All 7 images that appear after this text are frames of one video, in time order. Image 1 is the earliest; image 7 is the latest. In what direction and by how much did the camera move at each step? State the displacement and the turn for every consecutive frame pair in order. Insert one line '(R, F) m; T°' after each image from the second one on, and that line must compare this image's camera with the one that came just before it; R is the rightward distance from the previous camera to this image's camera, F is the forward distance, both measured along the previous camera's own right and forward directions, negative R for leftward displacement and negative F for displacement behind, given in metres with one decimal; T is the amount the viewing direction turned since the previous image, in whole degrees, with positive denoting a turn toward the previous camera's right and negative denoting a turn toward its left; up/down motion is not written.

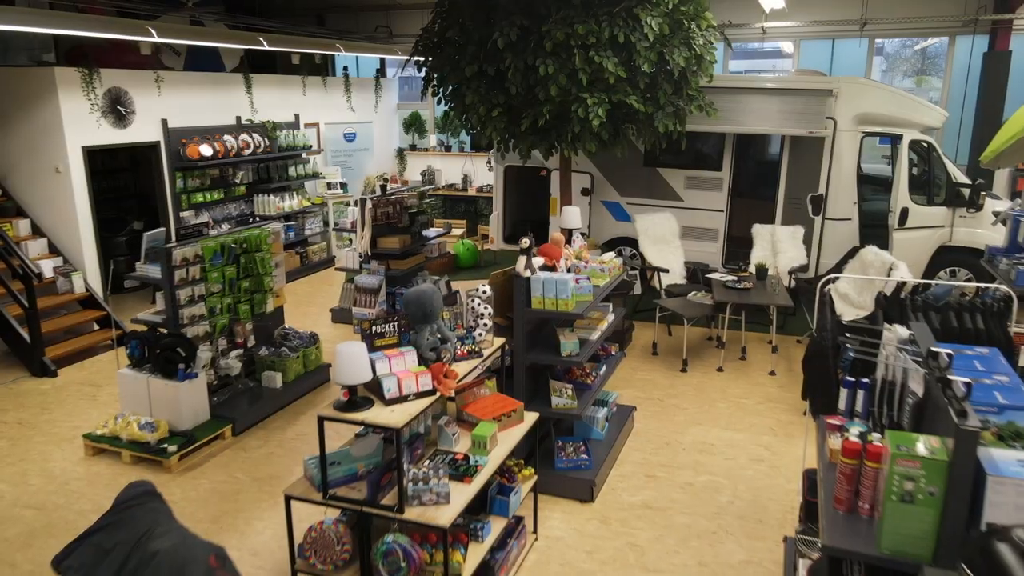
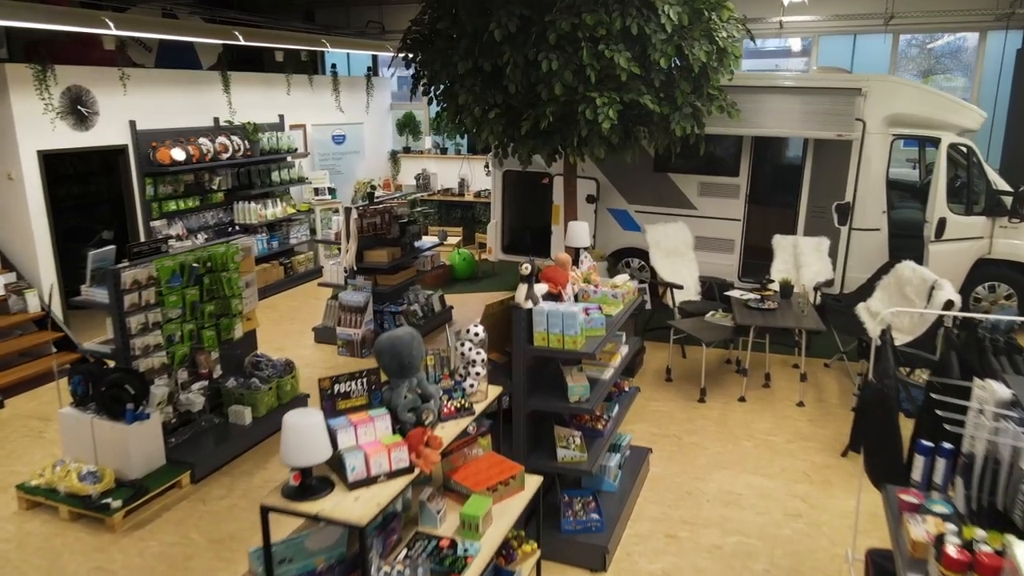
(0.0, +0.7) m; 0°
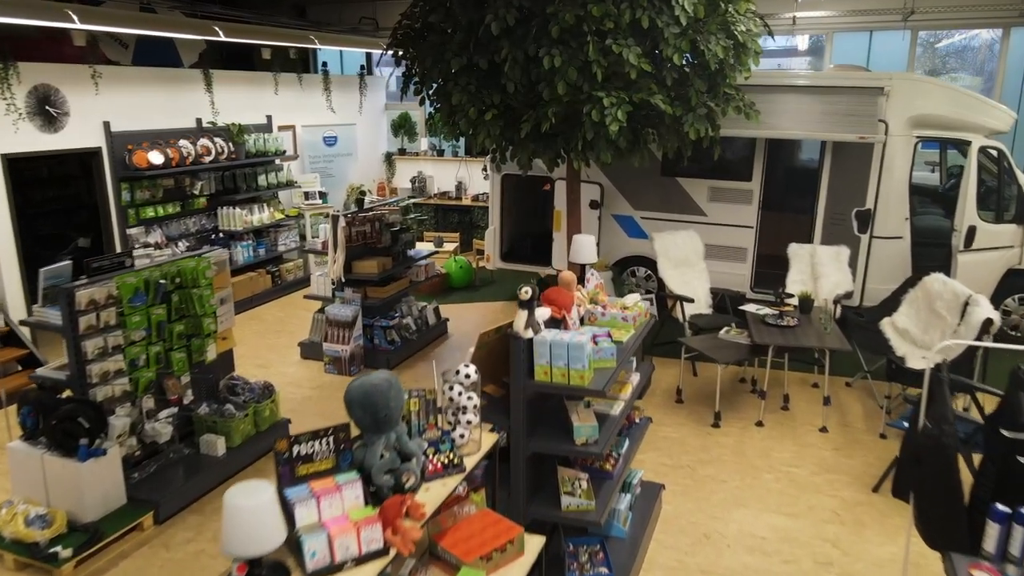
(0.0, +0.5) m; 0°
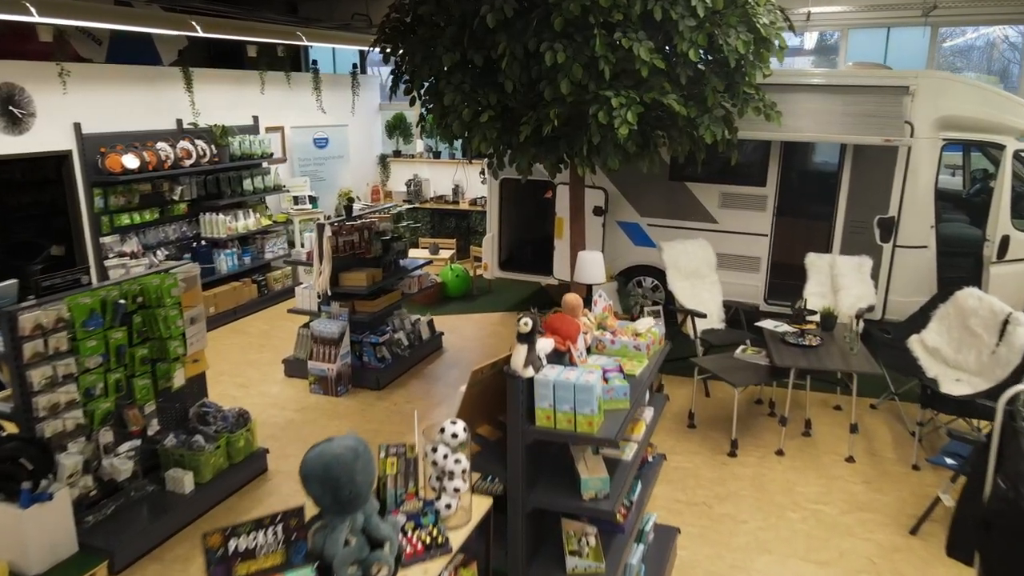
(0.0, +0.5) m; 0°
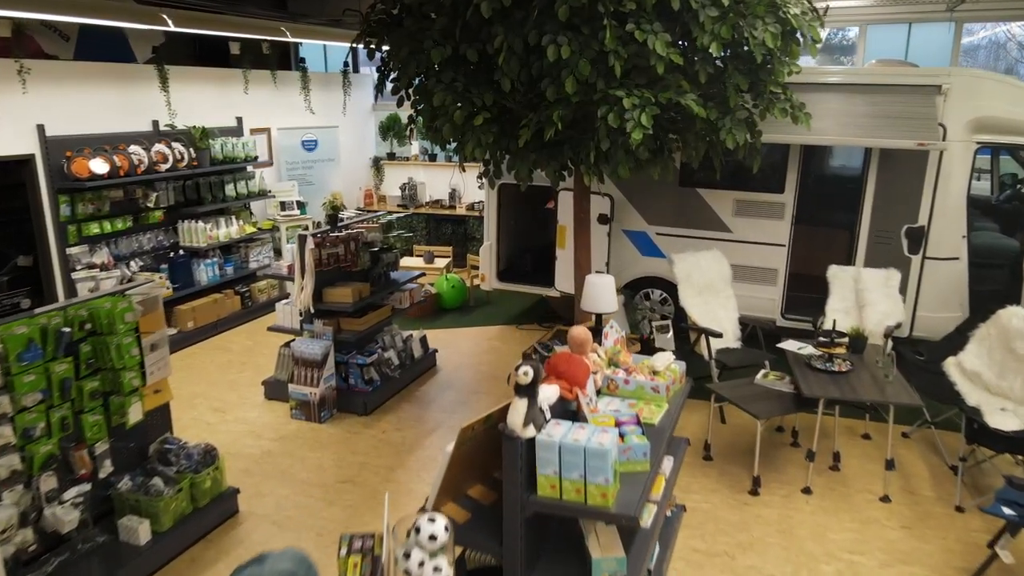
(0.0, +0.5) m; 0°
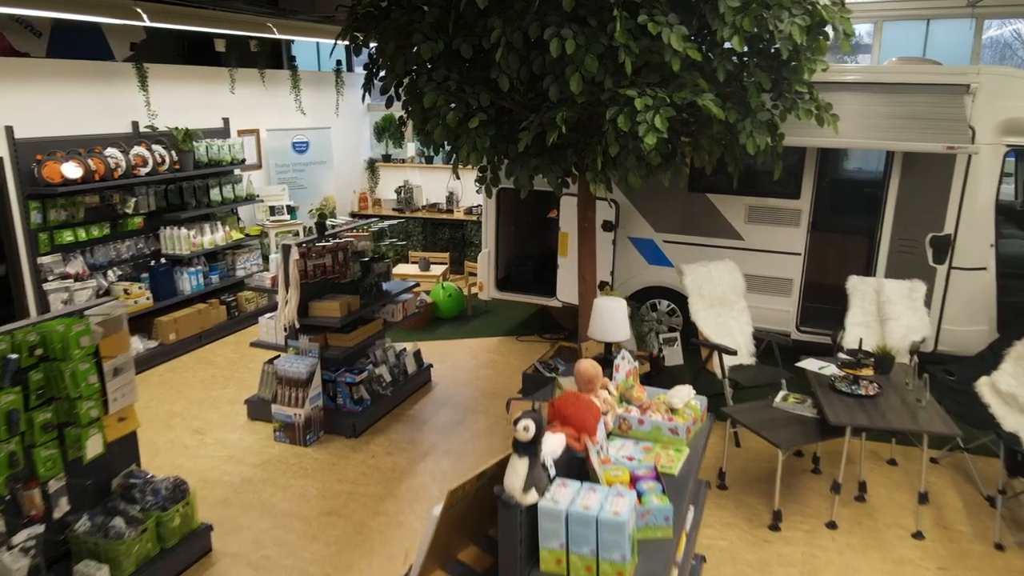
(0.0, +0.4) m; 0°
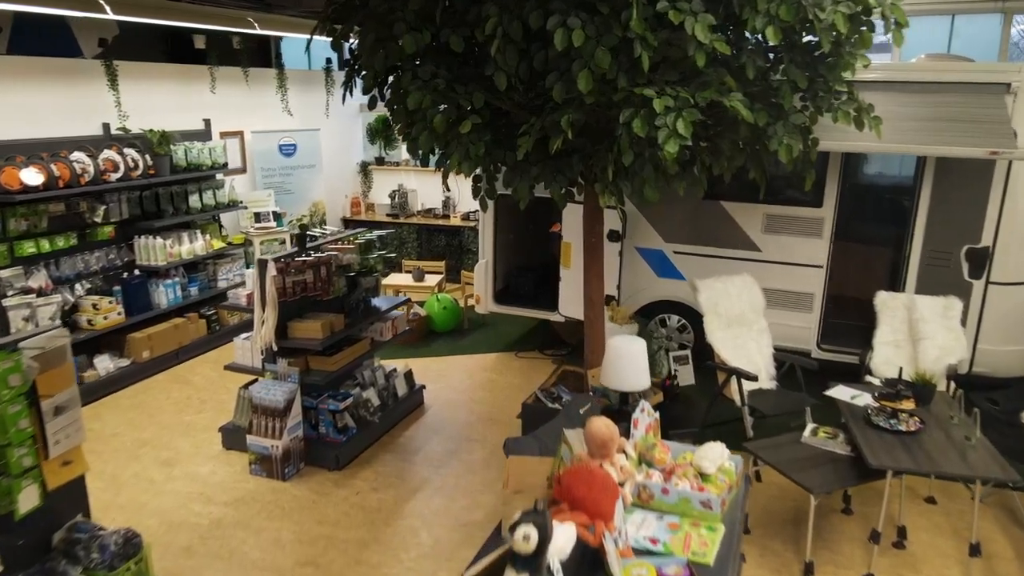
(0.0, +0.5) m; 0°
